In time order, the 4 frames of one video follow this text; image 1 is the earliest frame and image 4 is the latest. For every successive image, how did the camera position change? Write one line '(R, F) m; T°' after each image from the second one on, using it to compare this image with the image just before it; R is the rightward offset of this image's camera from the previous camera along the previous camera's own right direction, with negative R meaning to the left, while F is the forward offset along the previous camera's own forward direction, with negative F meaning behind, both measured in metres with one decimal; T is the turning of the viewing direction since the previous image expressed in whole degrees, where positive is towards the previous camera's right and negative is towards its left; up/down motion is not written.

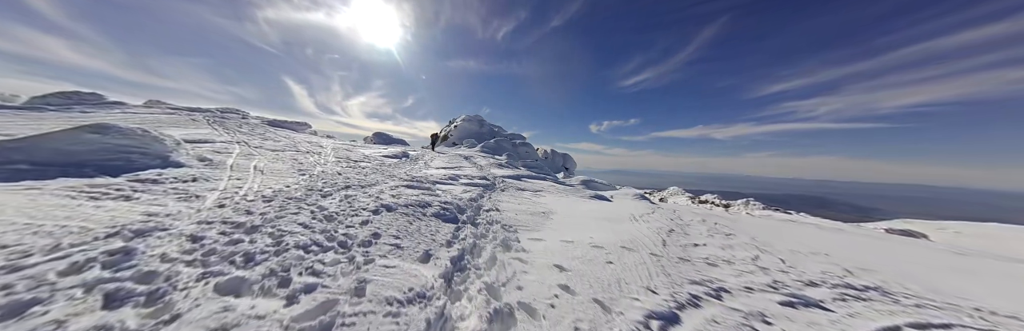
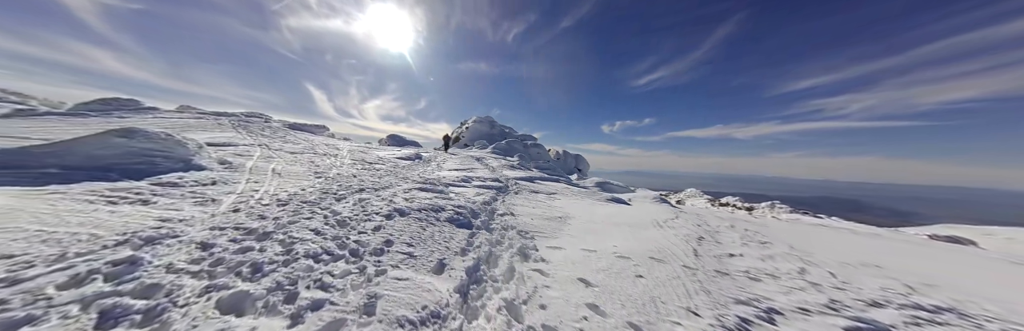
(-0.6, +1.1) m; -3°
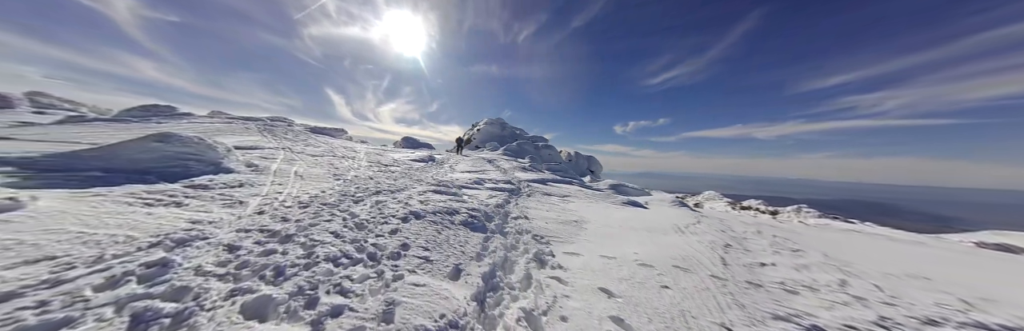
(-0.5, +0.4) m; -3°
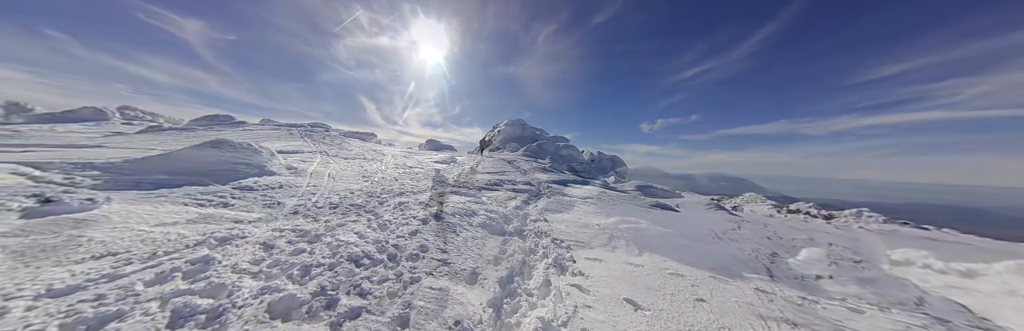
(0.0, +0.6) m; -5°
